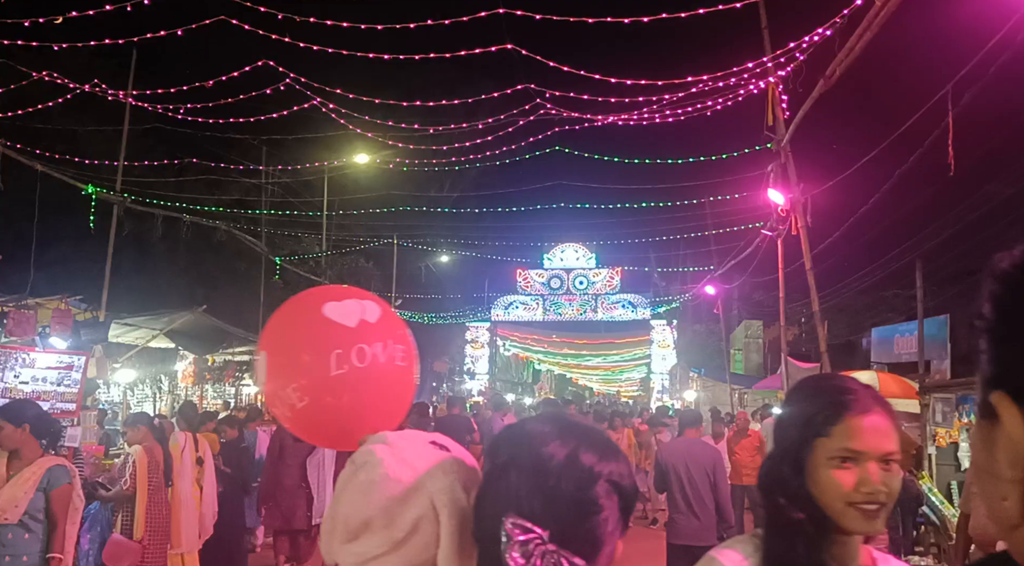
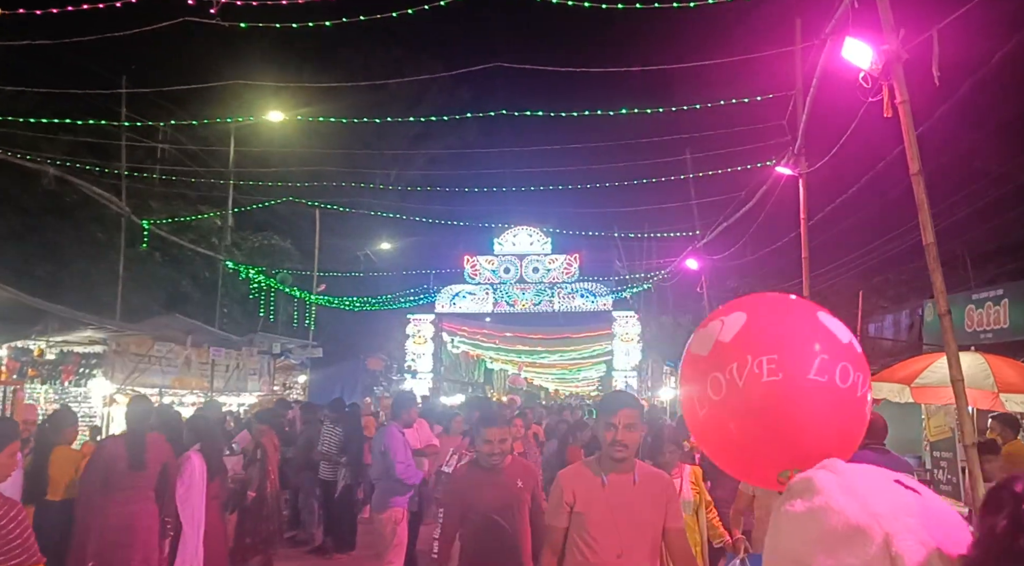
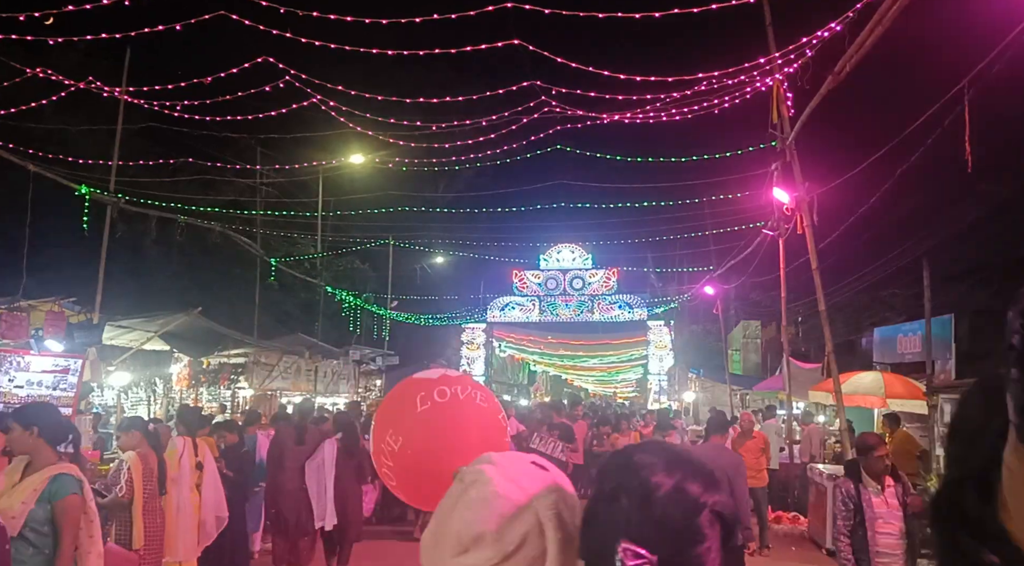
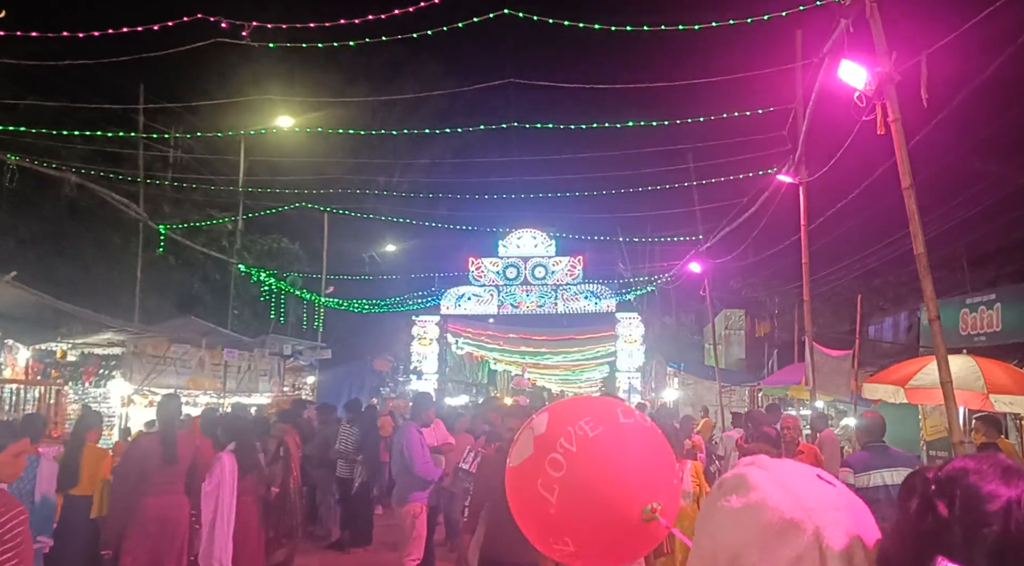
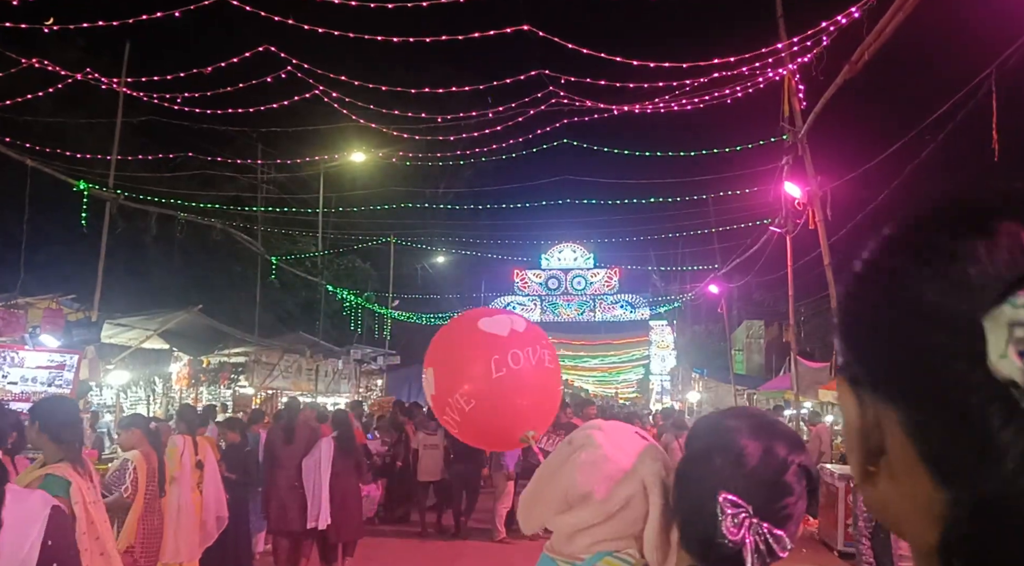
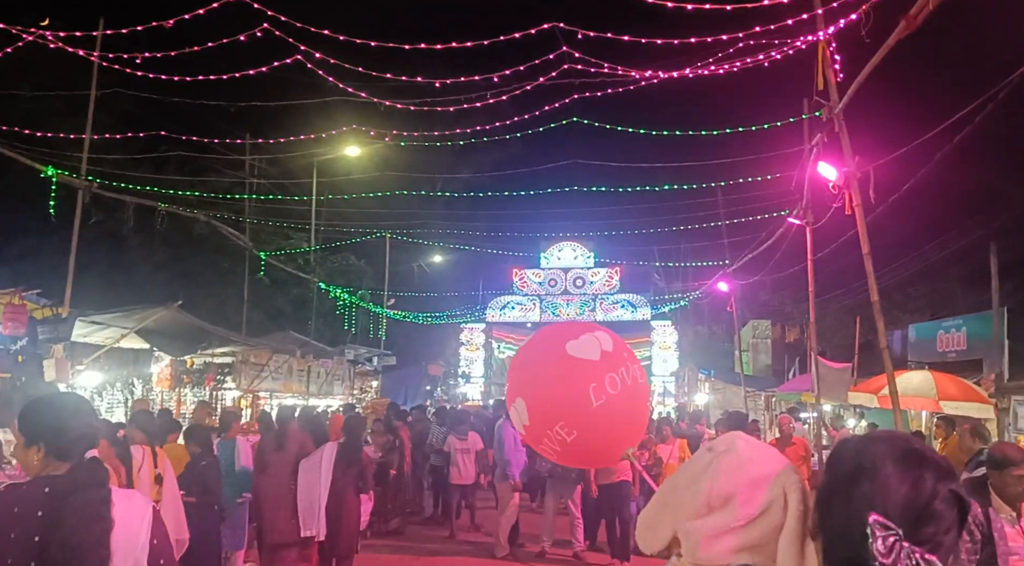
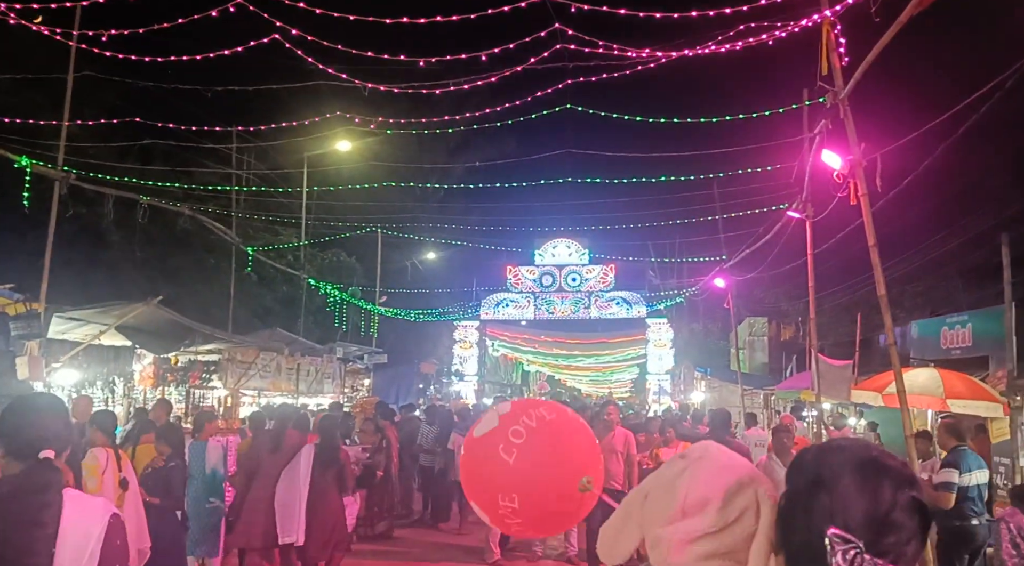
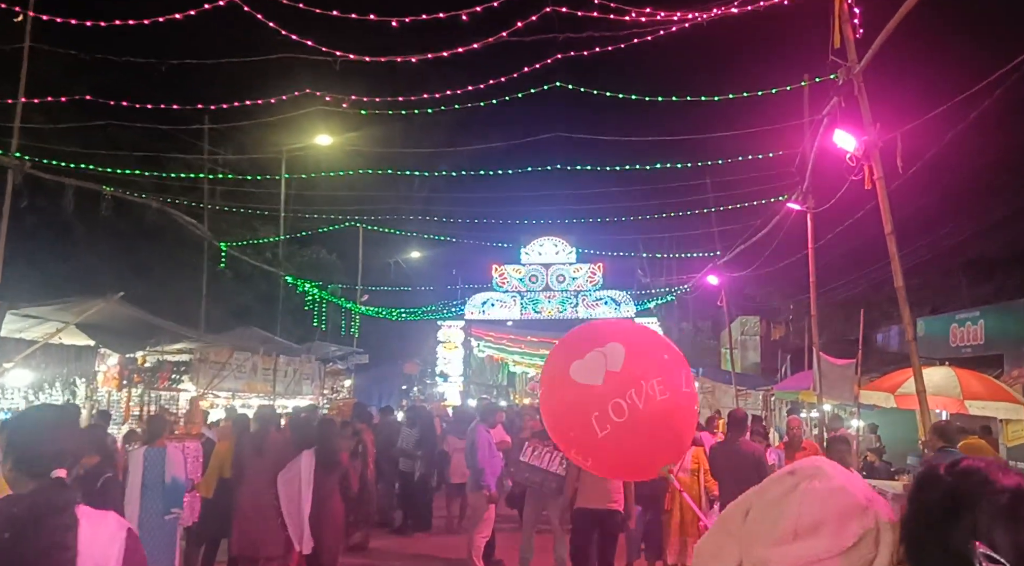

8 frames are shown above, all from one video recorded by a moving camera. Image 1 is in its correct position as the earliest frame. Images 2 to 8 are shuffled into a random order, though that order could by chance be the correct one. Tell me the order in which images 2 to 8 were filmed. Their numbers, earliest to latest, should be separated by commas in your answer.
3, 5, 6, 7, 8, 4, 2
